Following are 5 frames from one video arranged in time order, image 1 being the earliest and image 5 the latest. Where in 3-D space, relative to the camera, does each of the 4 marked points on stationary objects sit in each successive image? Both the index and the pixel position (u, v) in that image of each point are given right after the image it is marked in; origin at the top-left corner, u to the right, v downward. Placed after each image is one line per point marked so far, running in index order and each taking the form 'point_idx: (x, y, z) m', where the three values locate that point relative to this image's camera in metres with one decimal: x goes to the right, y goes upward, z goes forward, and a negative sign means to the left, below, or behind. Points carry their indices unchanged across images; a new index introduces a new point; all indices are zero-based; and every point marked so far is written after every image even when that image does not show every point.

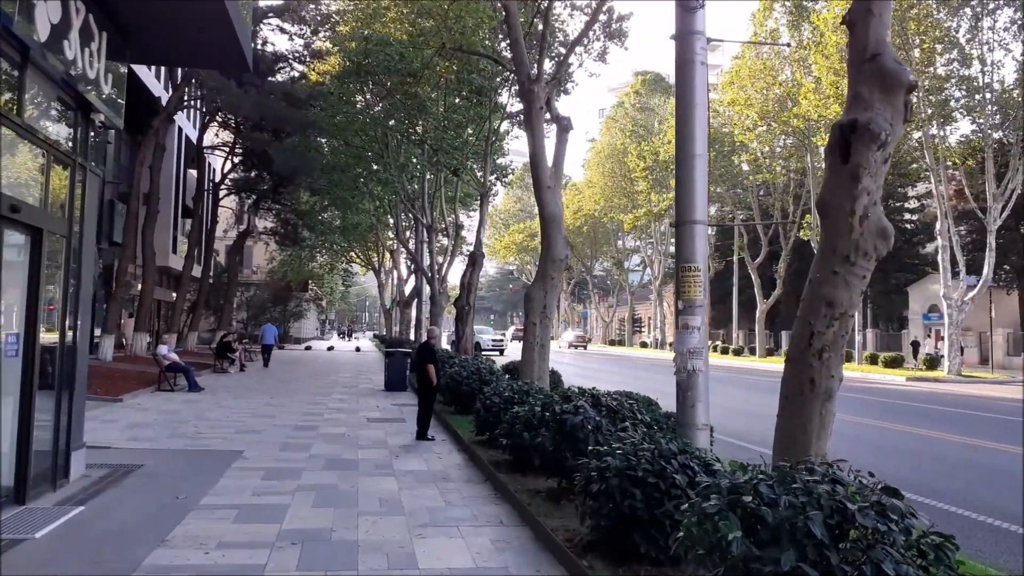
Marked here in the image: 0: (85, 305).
0: (-4.2, -0.2, +7.9) m
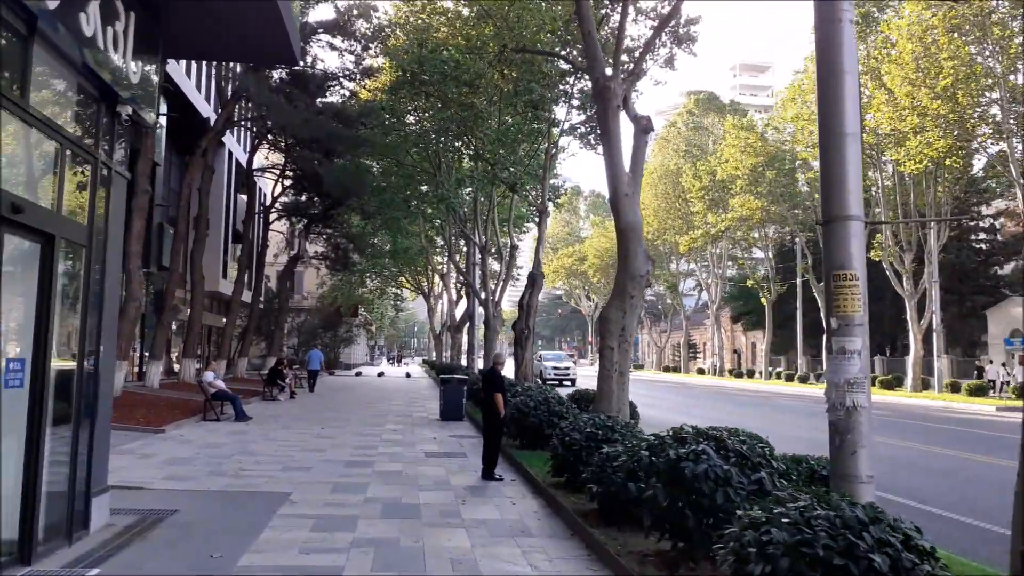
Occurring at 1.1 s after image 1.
0: (-3.4, -0.3, +6.9) m
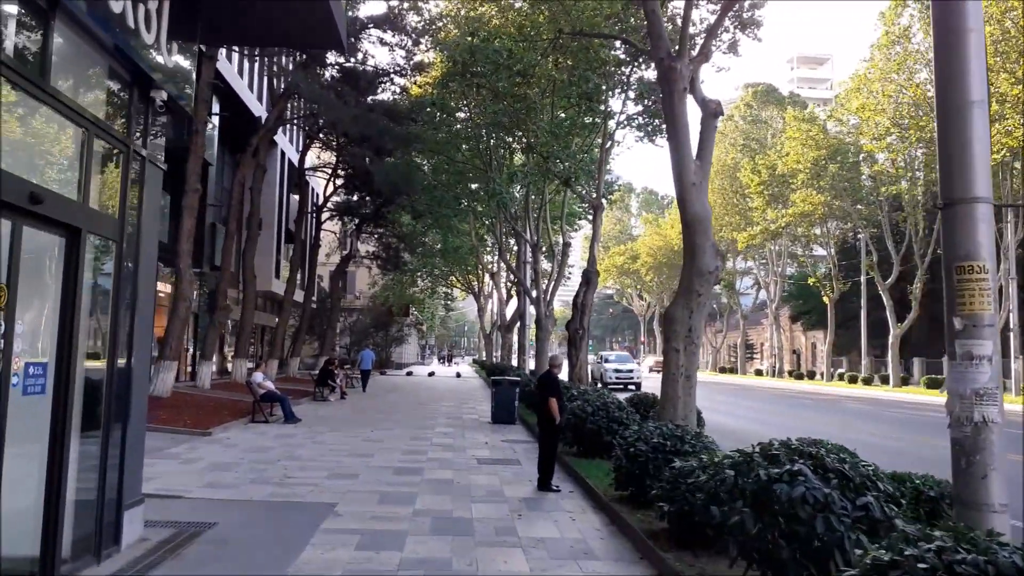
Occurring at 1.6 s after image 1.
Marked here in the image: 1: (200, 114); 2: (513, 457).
0: (-3.0, -0.3, +6.5) m
1: (-7.3, +4.0, +18.8) m
2: (0.0, -2.5, +12.1) m
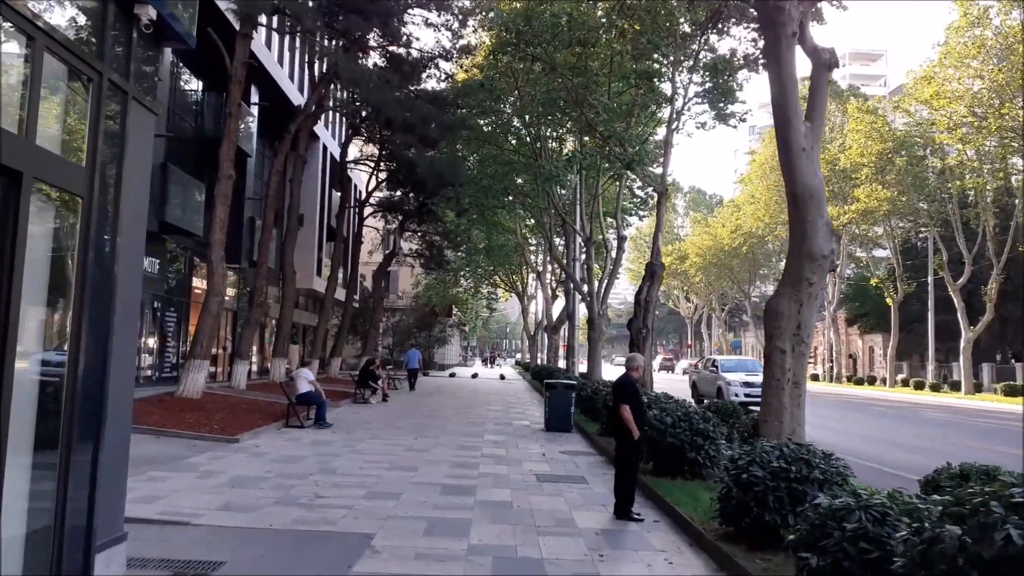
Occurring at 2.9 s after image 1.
0: (-2.4, -0.2, +5.0) m
1: (-6.1, +4.2, +17.5) m
2: (+0.8, -2.4, +10.4) m
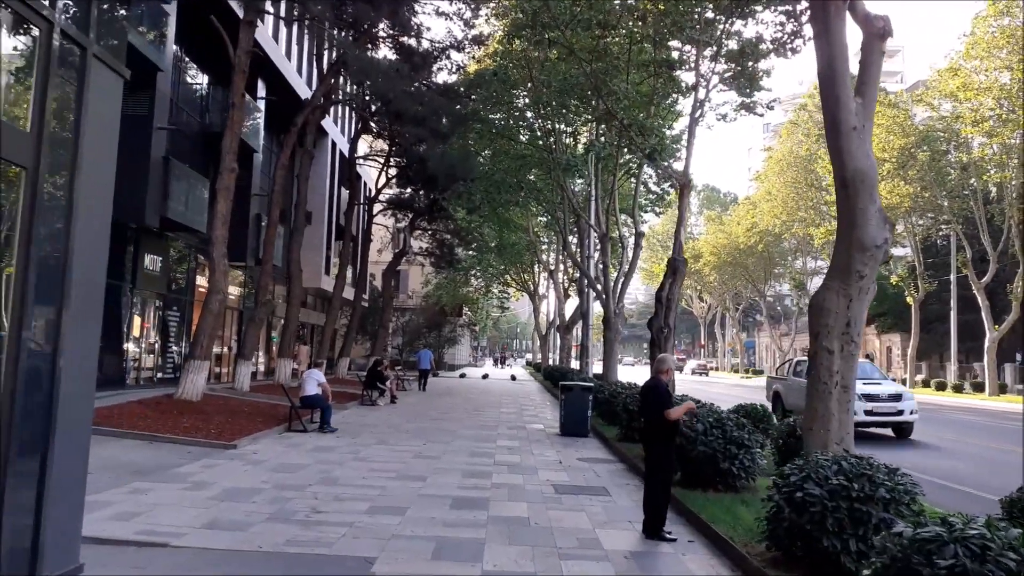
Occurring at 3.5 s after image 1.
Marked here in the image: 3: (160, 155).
0: (-2.3, -0.1, +4.3) m
1: (-5.8, +4.2, +16.8) m
2: (+1.0, -2.3, +9.7) m
3: (-8.1, +3.1, +18.6) m
